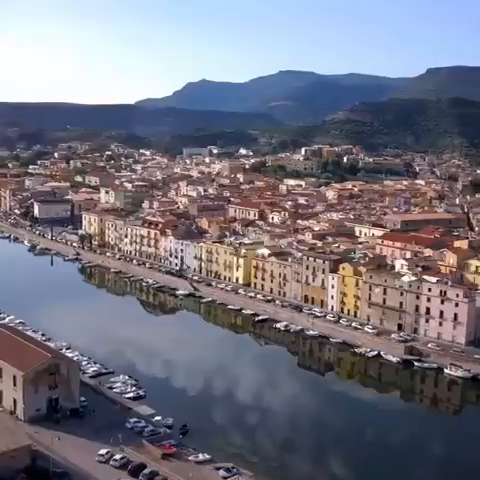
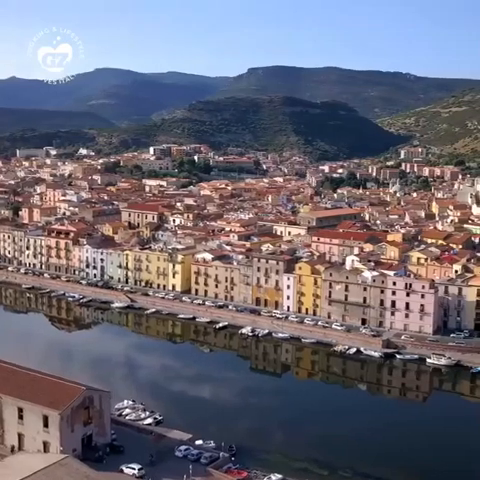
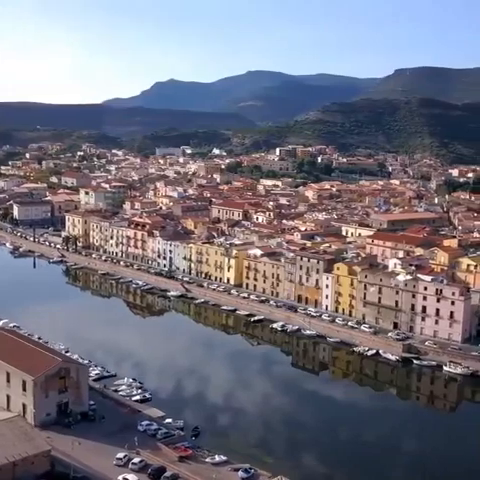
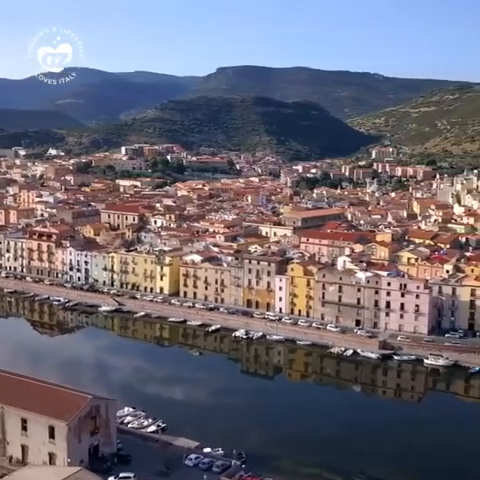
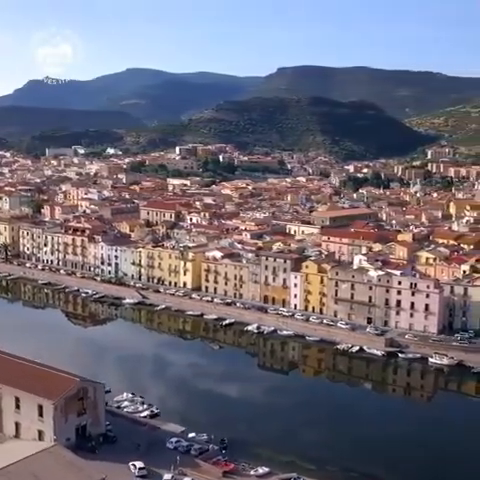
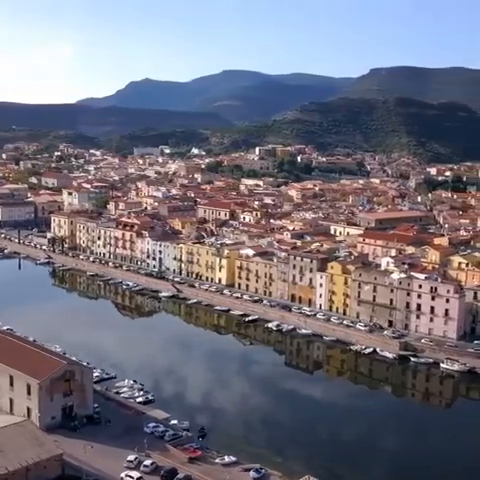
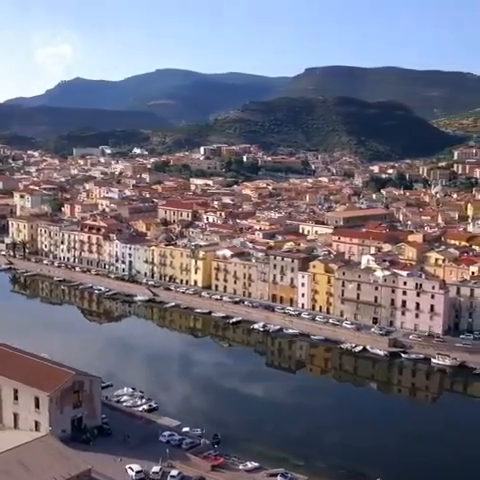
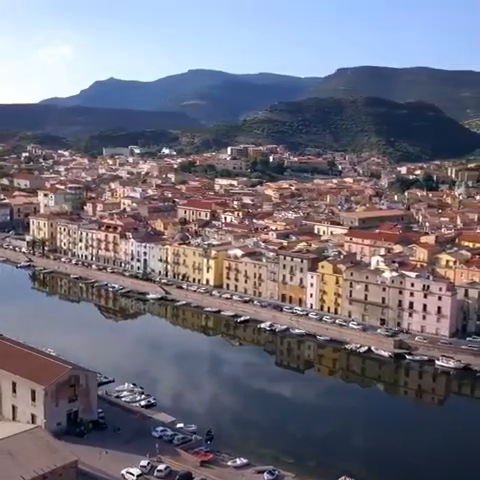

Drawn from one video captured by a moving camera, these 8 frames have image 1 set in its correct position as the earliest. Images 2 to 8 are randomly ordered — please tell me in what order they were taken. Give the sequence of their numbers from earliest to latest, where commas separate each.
3, 6, 8, 7, 5, 2, 4
